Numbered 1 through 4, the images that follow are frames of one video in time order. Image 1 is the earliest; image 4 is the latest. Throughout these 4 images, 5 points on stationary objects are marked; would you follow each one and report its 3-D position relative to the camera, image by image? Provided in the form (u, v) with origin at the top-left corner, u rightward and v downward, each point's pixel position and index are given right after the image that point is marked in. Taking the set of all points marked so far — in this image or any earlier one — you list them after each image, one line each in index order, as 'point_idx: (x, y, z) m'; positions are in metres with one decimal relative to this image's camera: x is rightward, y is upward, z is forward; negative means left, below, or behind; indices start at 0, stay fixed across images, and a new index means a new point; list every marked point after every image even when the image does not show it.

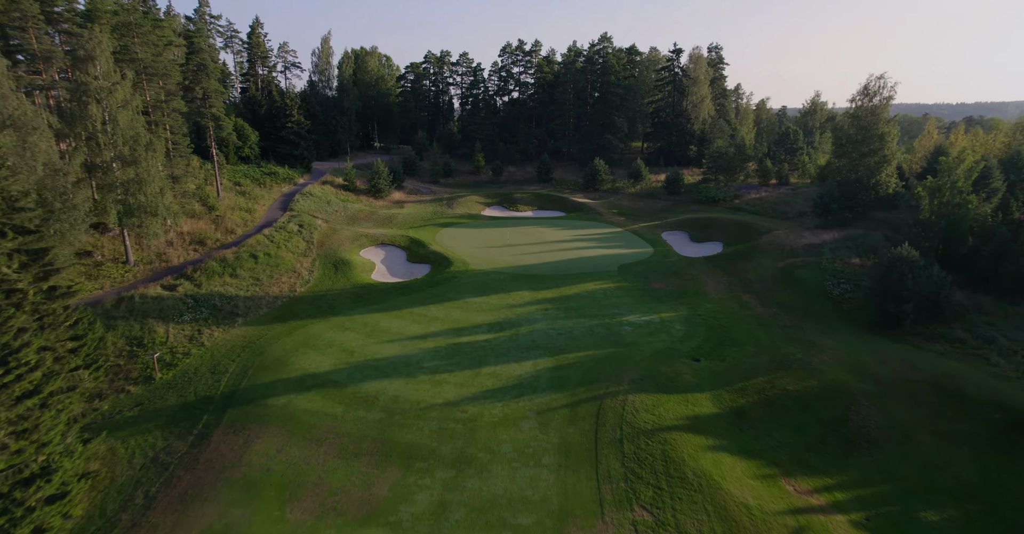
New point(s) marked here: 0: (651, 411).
0: (+5.3, -5.5, +19.2) m
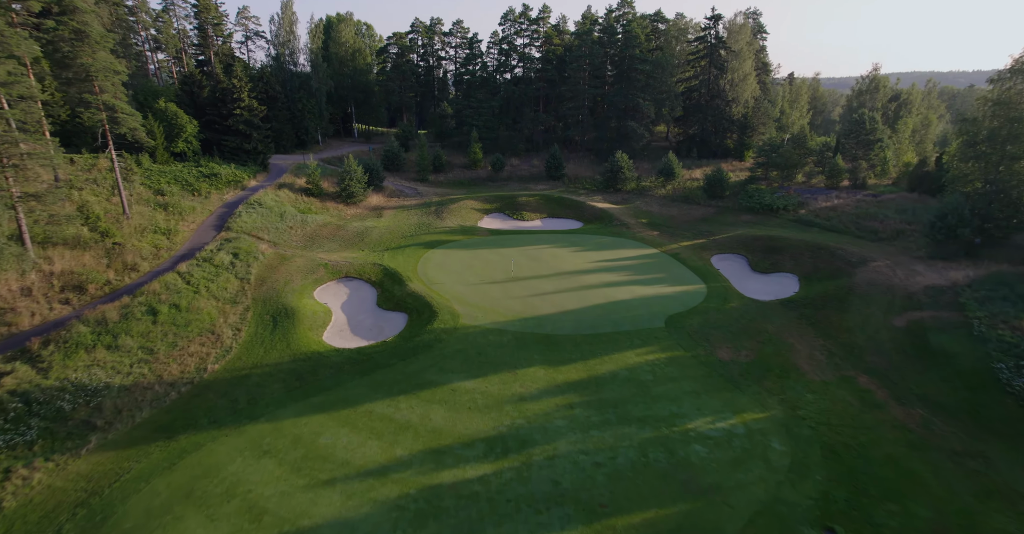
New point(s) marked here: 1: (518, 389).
0: (+5.6, -8.8, +10.1) m
1: (+0.2, -4.8, +19.9) m
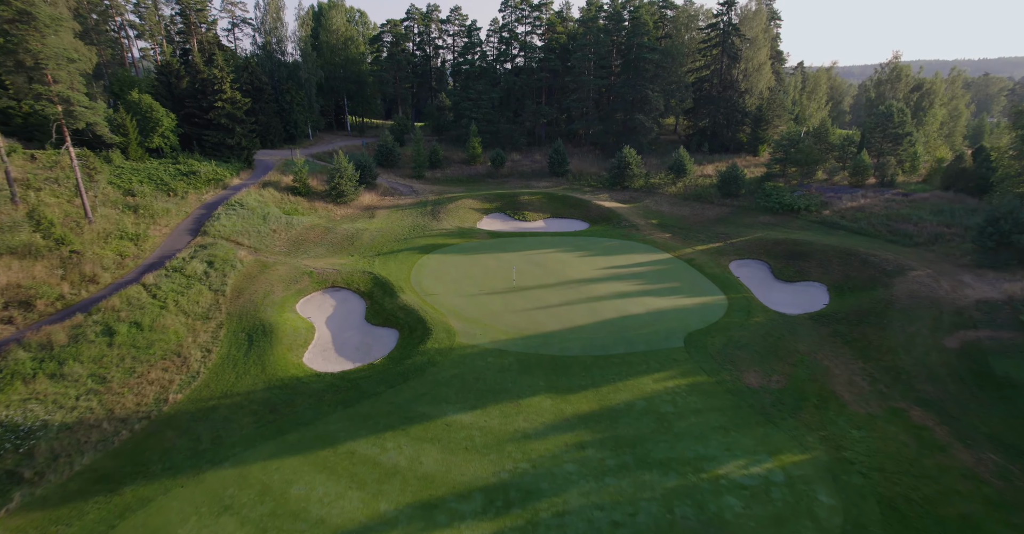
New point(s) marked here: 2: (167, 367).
0: (+5.7, -9.5, +7.7) m
1: (+0.3, -5.4, +17.5) m
2: (-13.5, -3.9, +19.5) m
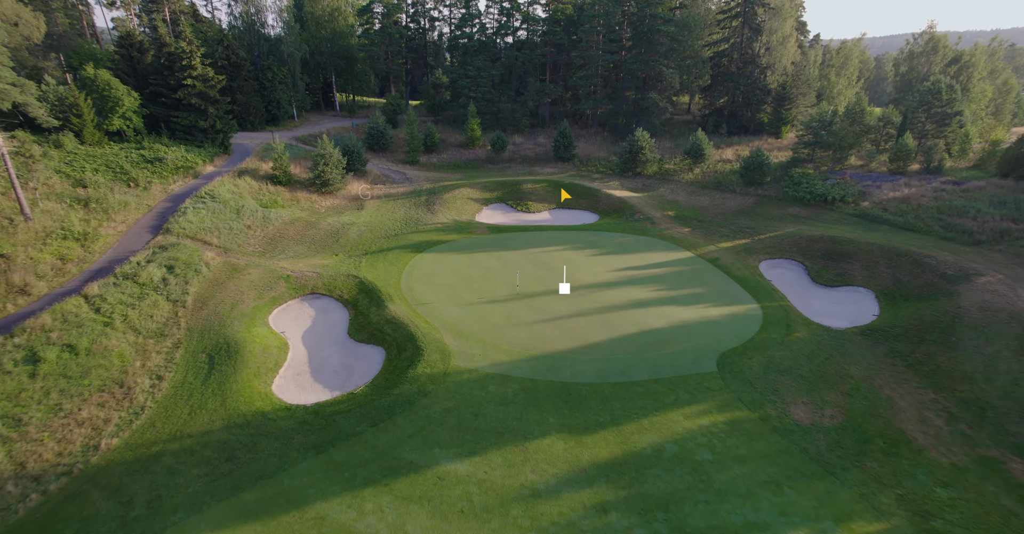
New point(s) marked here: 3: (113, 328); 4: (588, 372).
0: (+5.9, -10.5, +4.8) m
1: (+0.5, -6.0, +14.4) m
2: (-13.3, -4.4, +16.4) m
3: (-15.1, -2.3, +18.9) m
4: (+2.8, -3.7, +18.1) m
